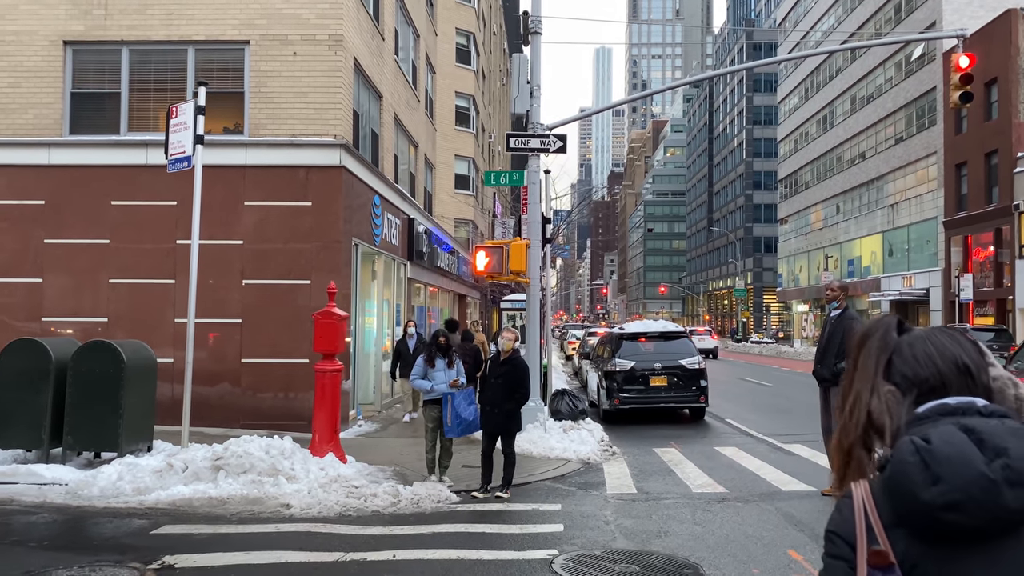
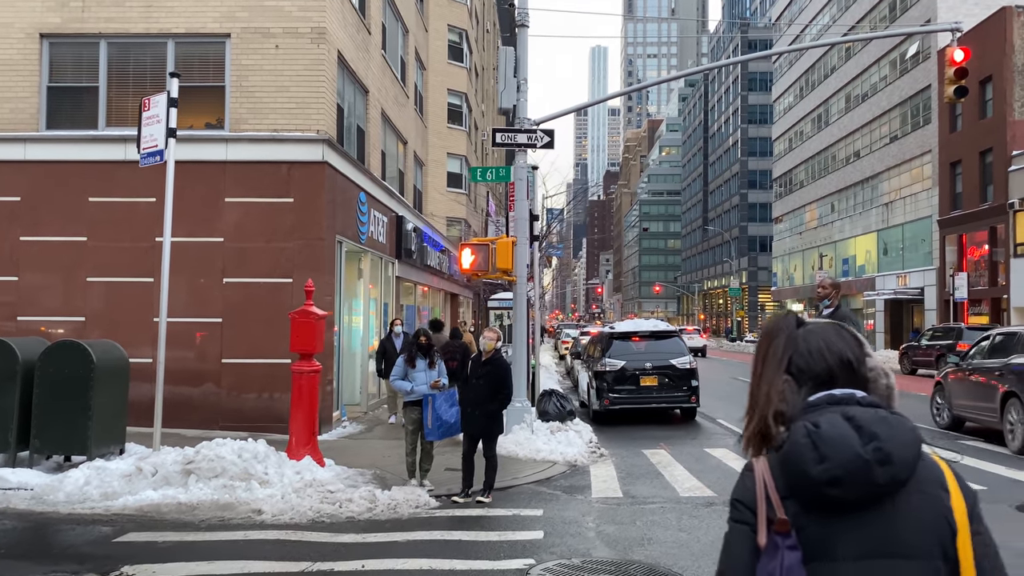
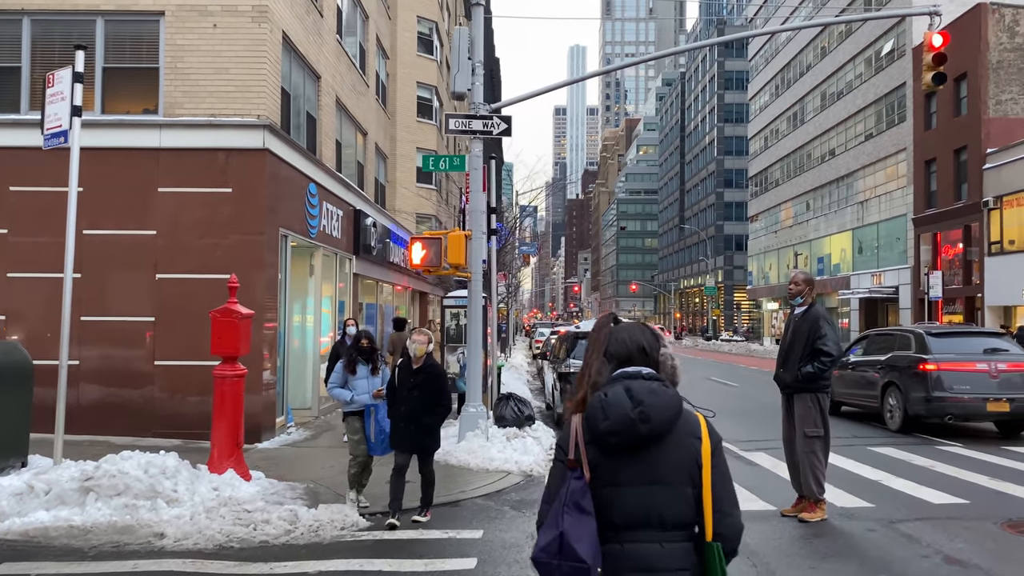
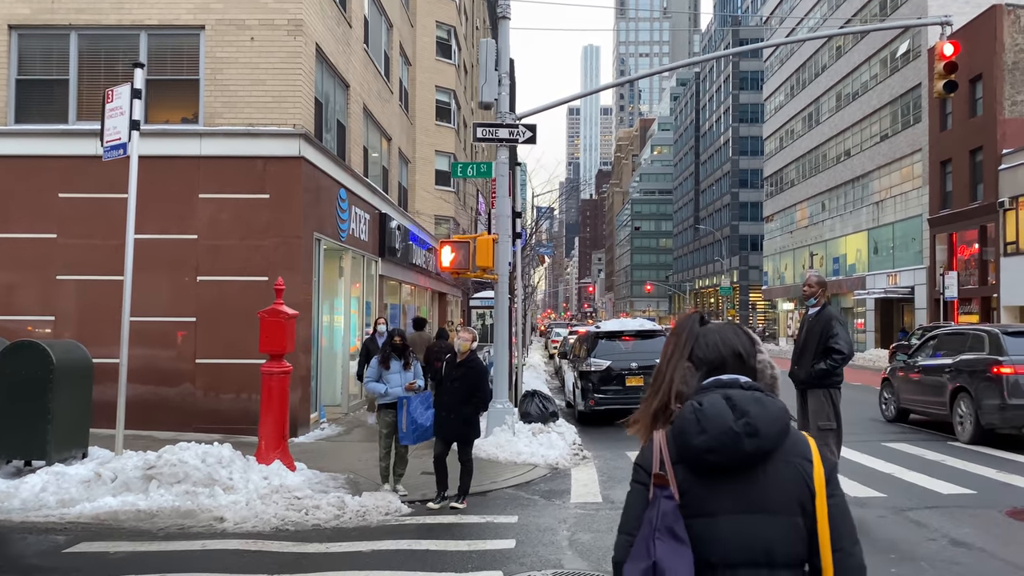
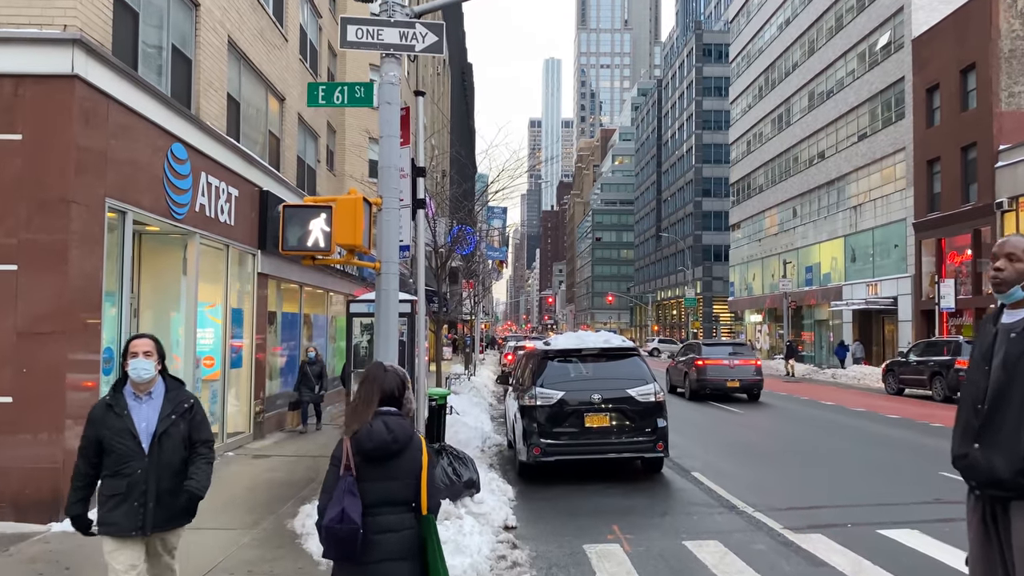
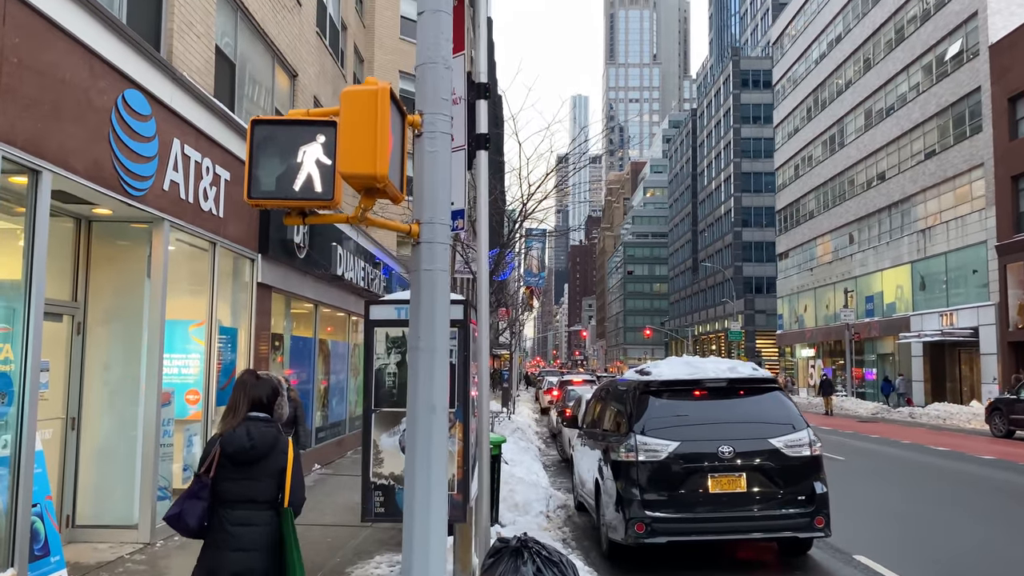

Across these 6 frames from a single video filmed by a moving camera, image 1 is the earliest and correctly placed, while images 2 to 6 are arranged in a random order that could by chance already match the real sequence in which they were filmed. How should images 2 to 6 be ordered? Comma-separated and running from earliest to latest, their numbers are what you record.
2, 4, 3, 5, 6
